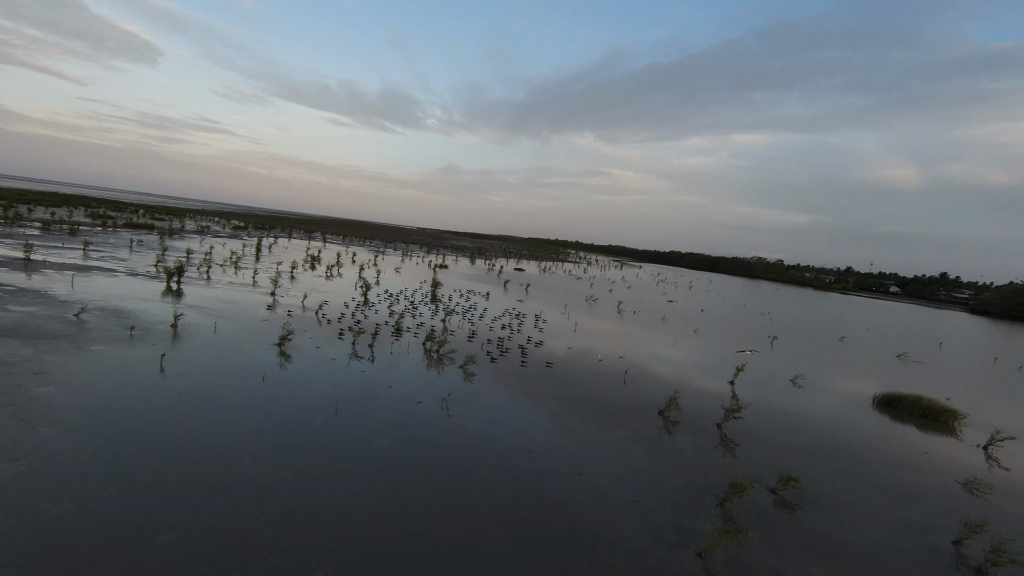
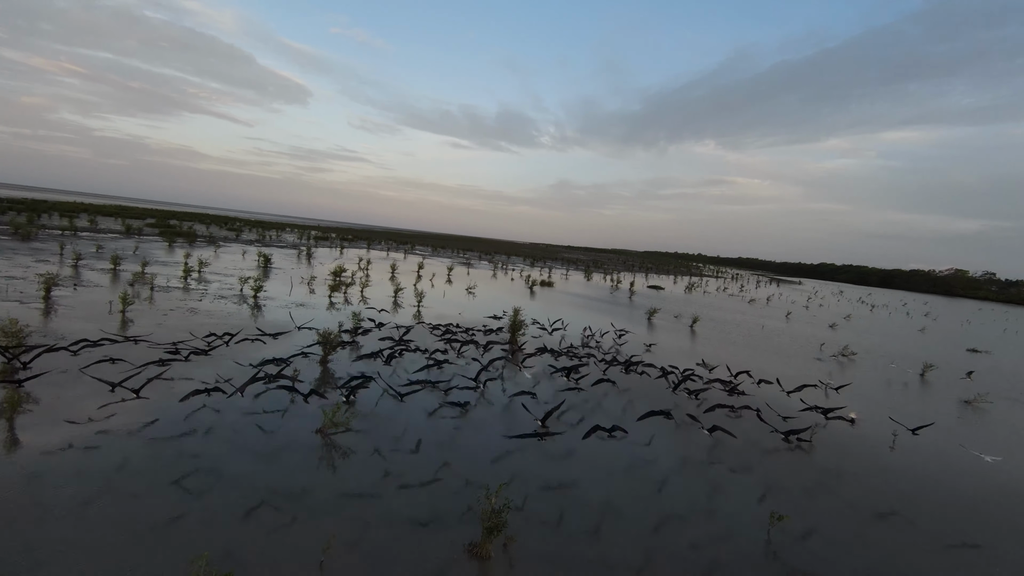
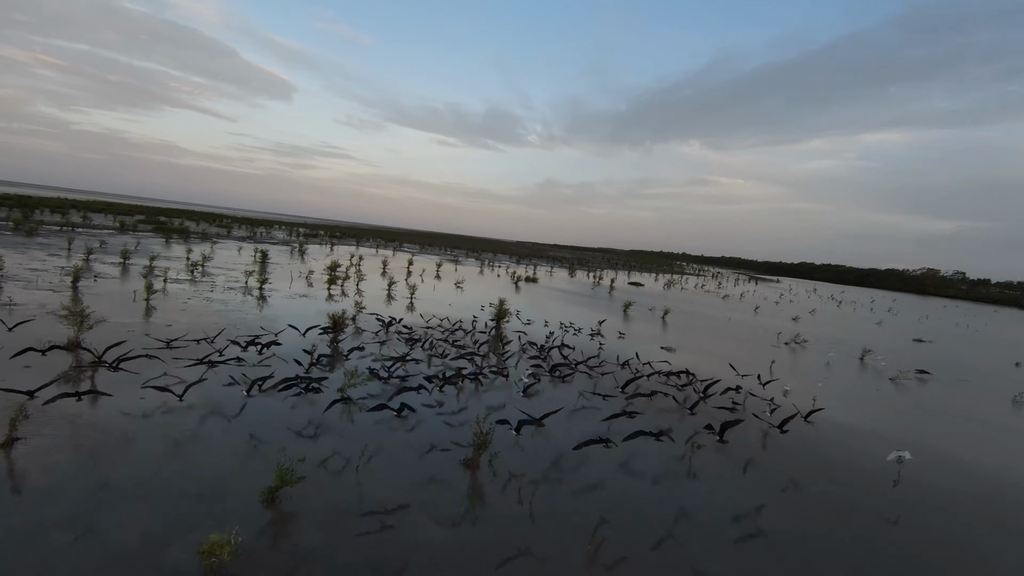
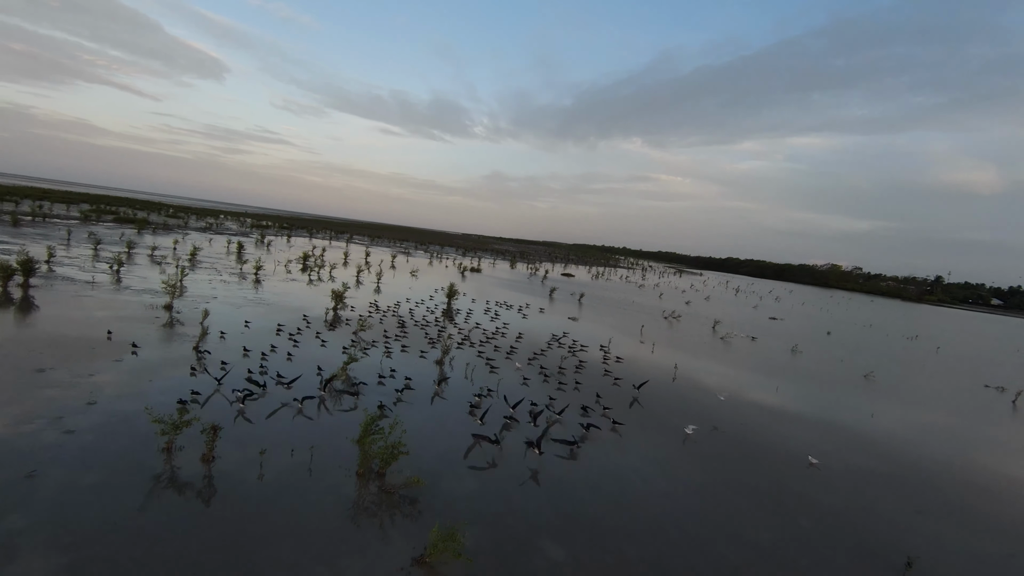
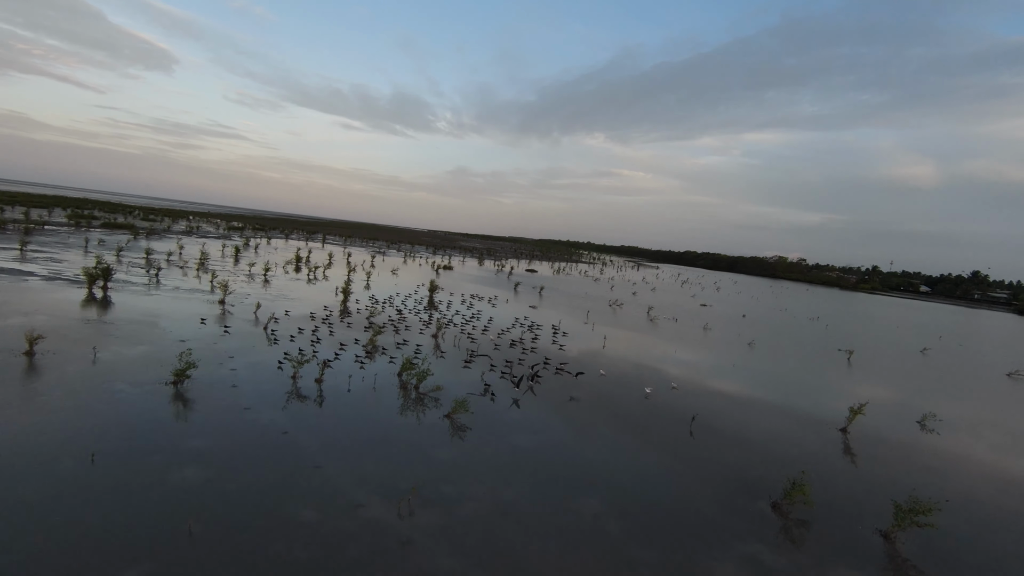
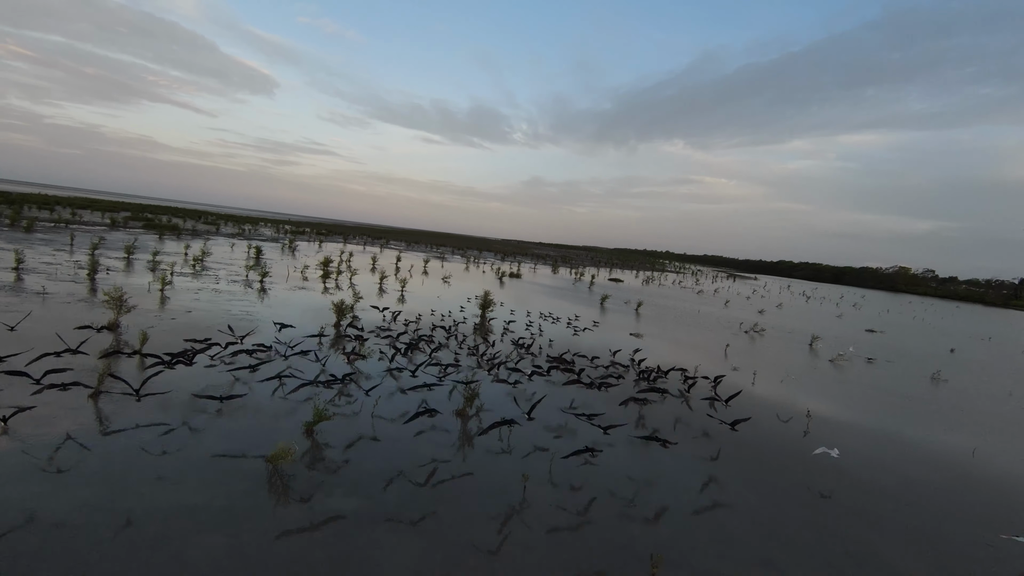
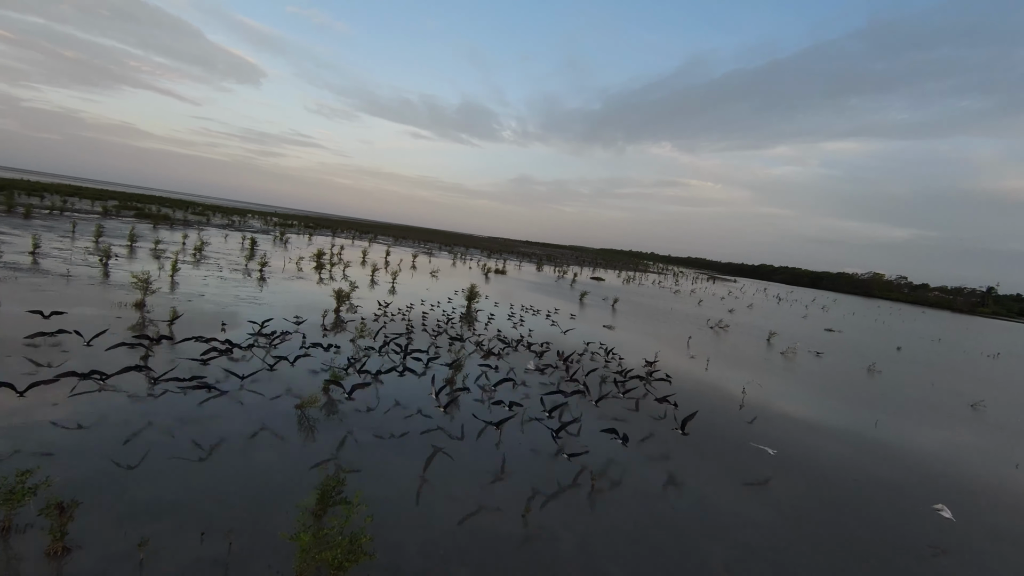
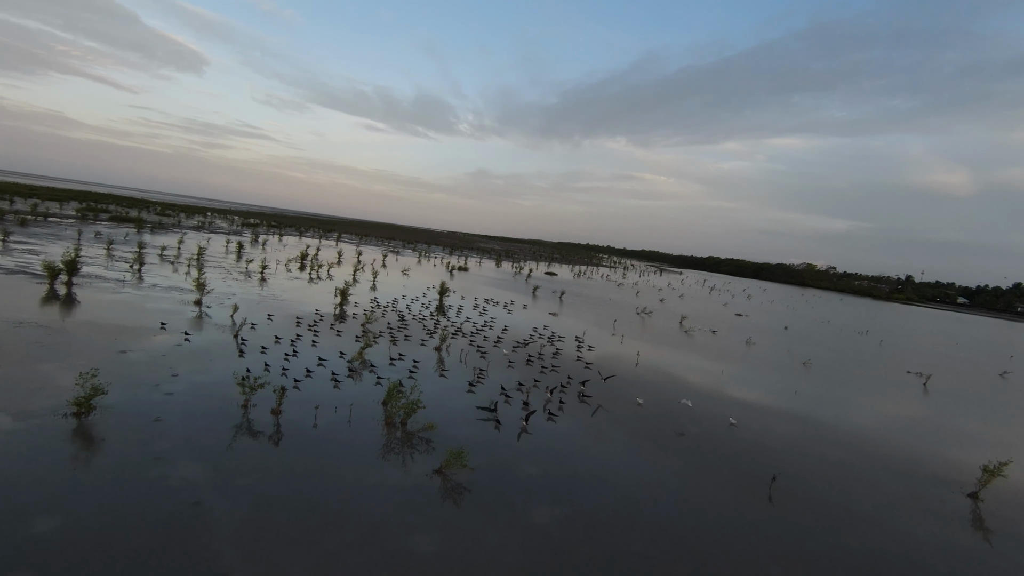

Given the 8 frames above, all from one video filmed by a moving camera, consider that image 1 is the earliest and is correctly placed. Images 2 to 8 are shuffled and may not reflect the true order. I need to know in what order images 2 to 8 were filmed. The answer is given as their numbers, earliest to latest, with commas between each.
5, 8, 4, 7, 6, 3, 2
